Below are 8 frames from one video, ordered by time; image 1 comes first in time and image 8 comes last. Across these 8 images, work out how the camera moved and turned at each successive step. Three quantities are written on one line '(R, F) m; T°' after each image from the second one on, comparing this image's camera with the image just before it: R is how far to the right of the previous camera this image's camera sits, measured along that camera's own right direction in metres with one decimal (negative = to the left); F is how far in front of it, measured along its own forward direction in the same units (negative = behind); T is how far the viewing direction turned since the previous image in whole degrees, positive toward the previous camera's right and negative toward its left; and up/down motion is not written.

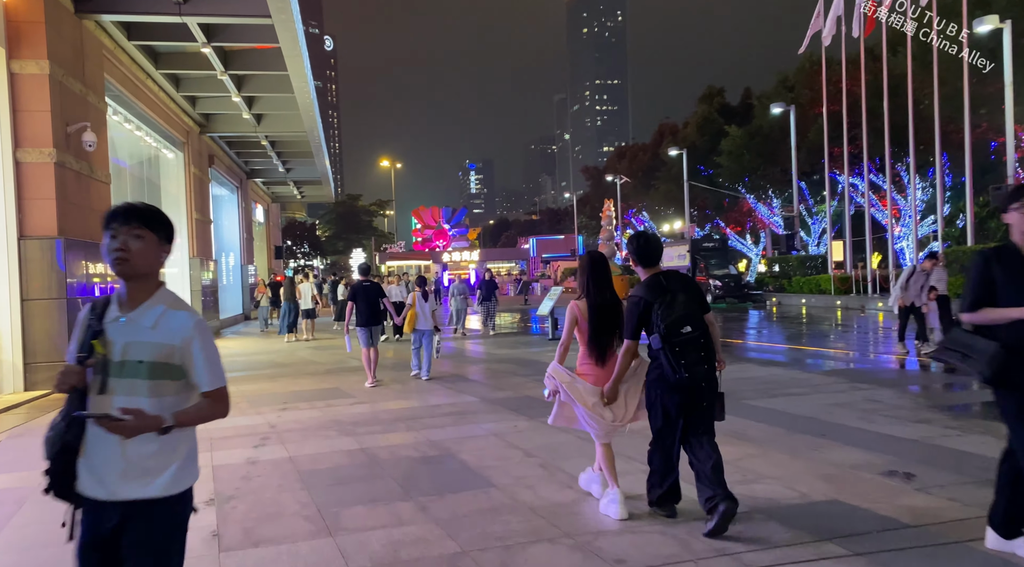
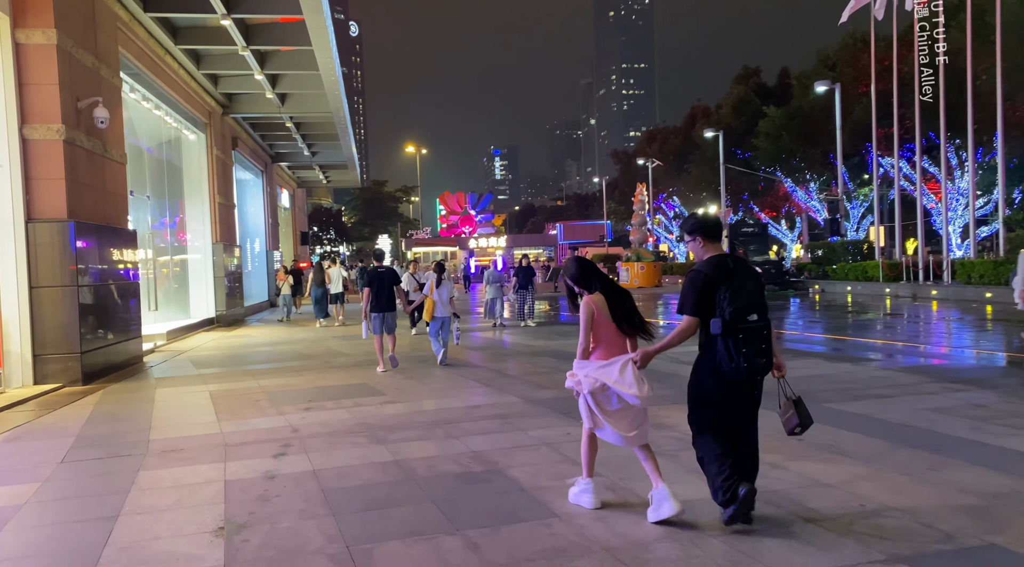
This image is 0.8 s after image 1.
(-0.2, +0.9) m; -2°
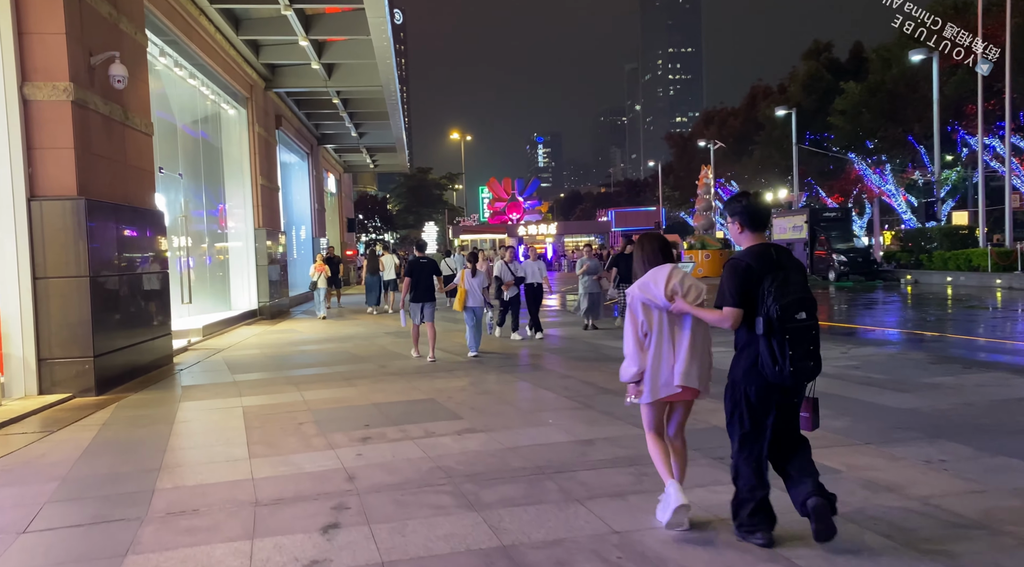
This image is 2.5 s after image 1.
(-0.6, +1.9) m; -3°
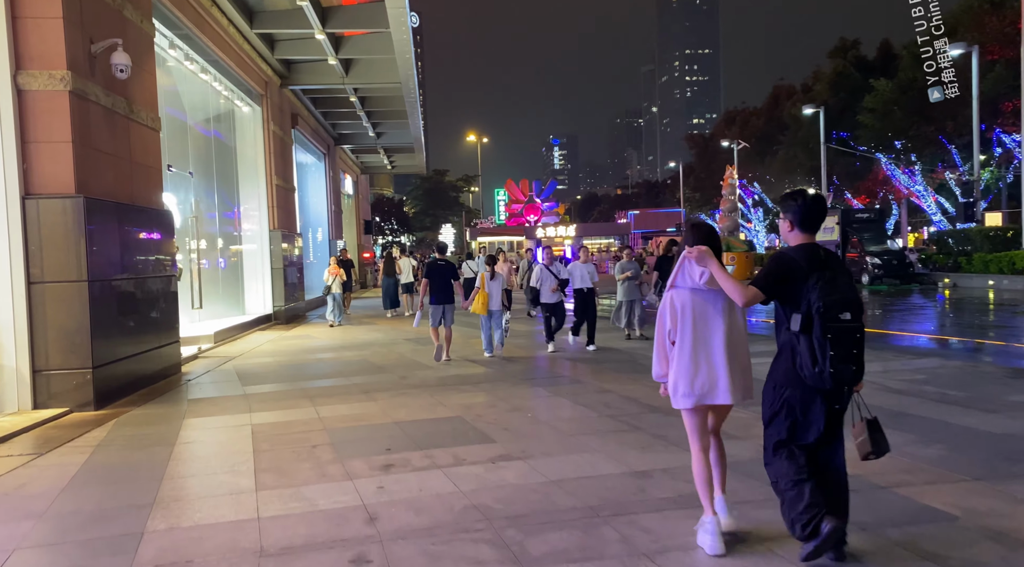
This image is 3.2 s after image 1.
(-0.2, +0.7) m; -1°
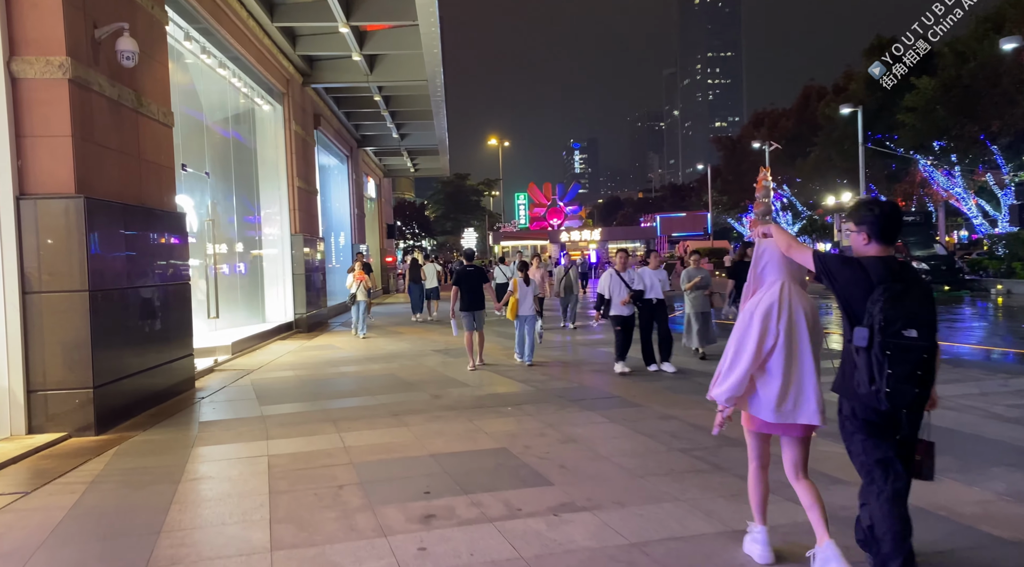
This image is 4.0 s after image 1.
(-0.3, +0.9) m; -2°
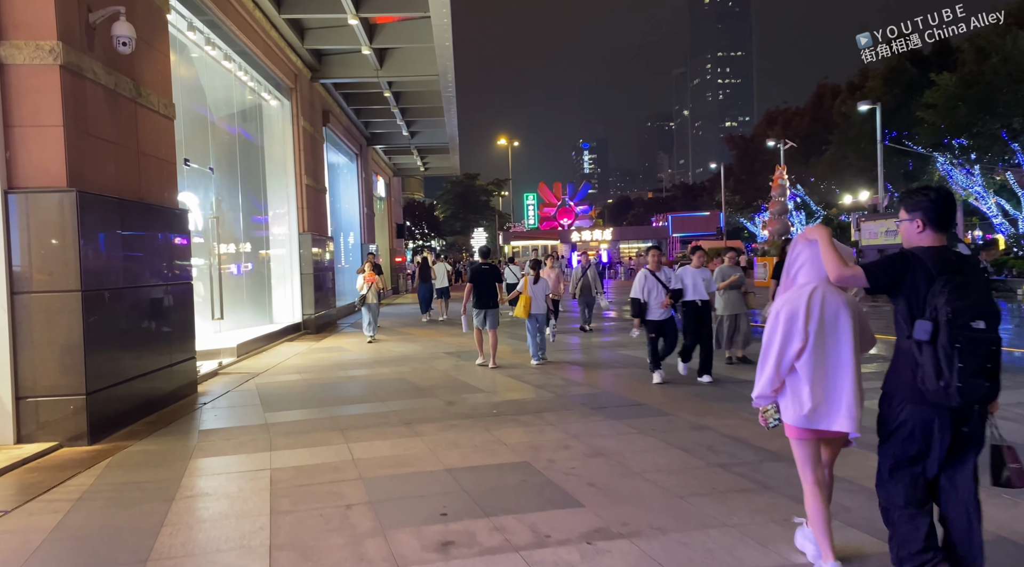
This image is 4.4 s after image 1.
(-0.1, +0.5) m; -1°
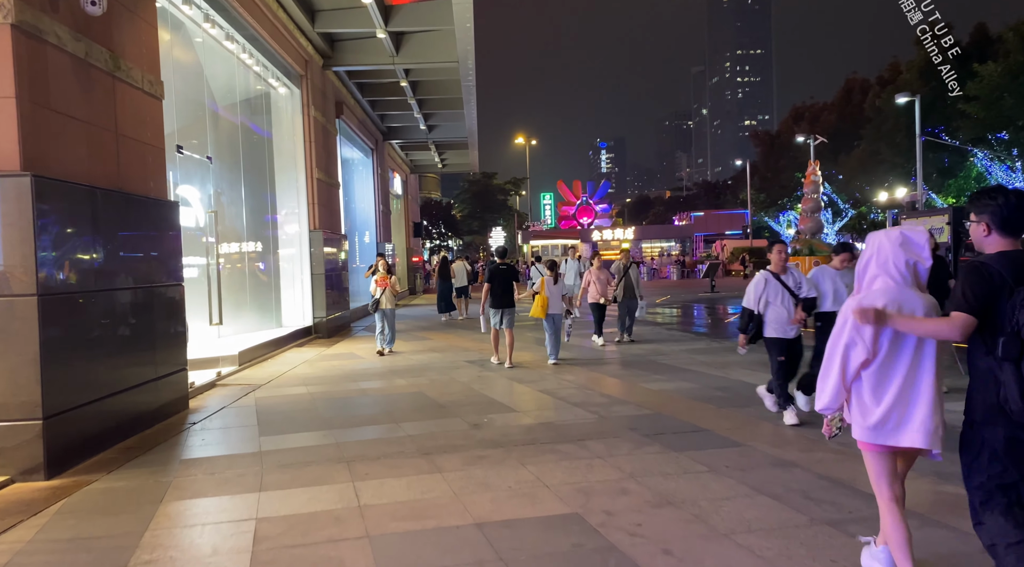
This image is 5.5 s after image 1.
(-0.2, +1.2) m; -1°
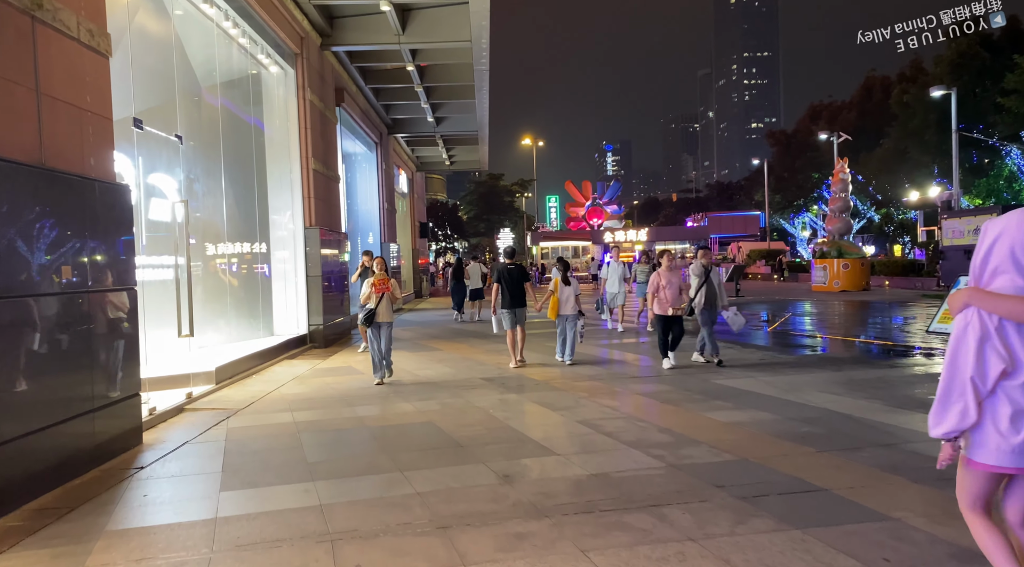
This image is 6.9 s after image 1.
(-0.3, +1.7) m; 0°
